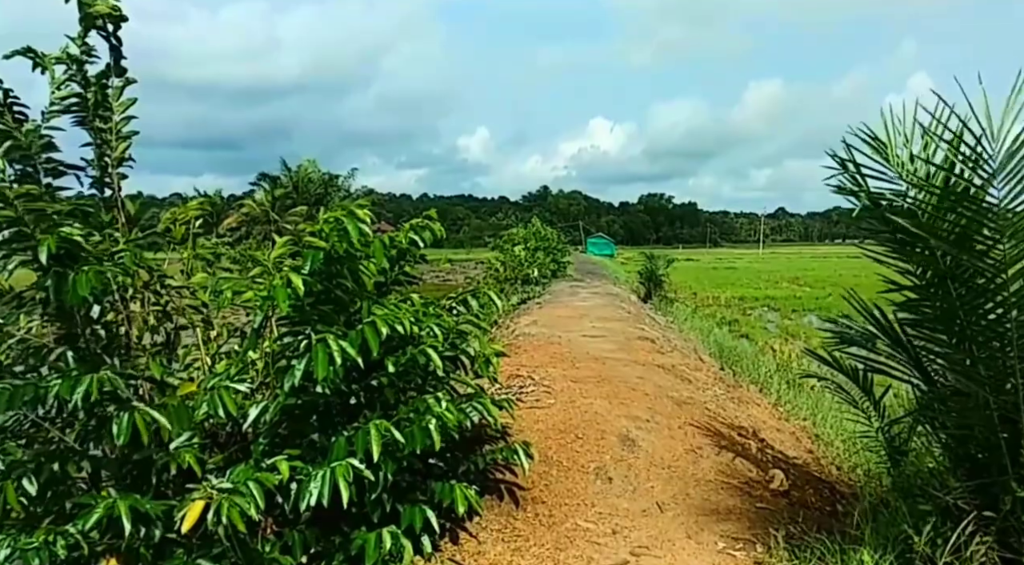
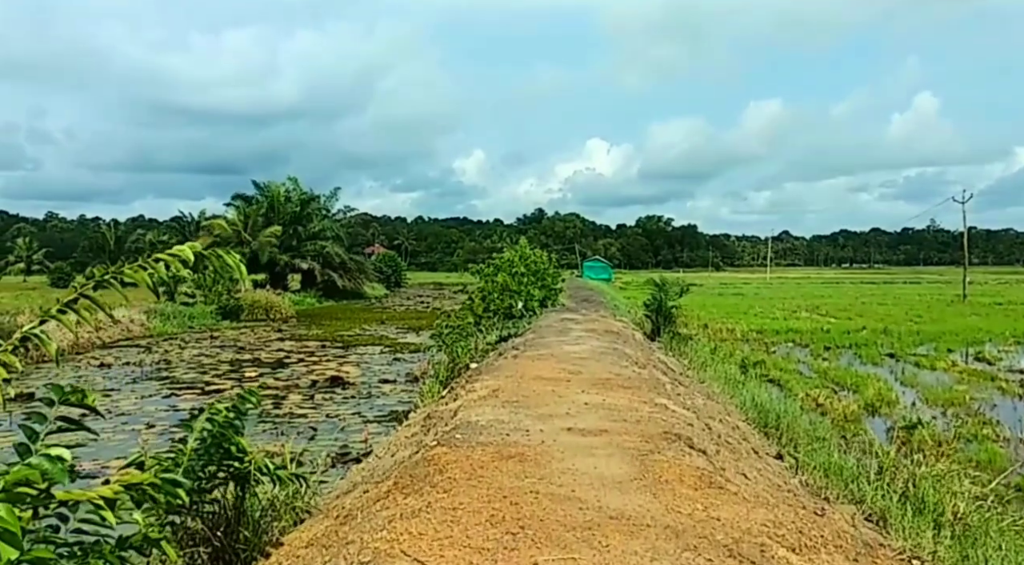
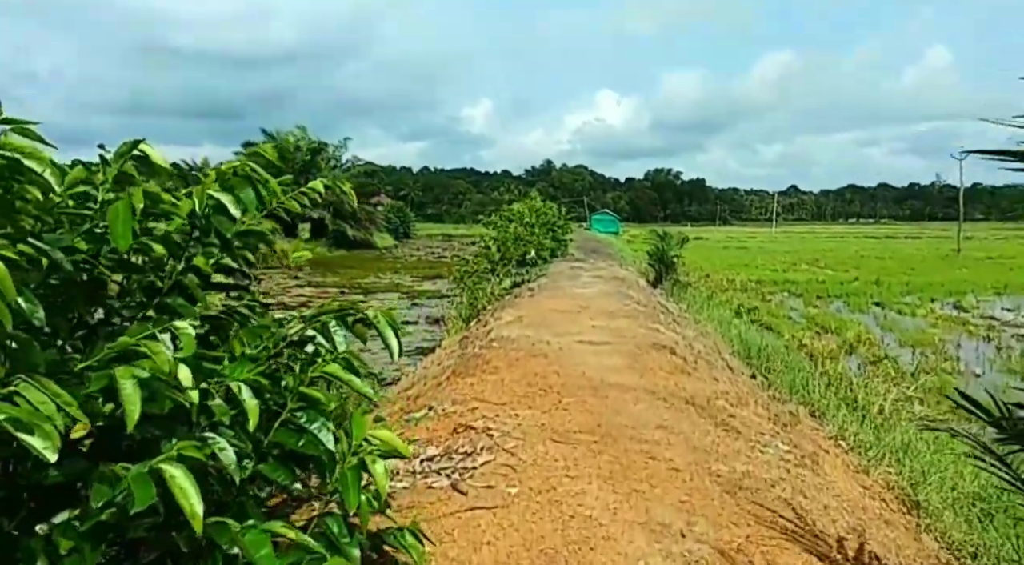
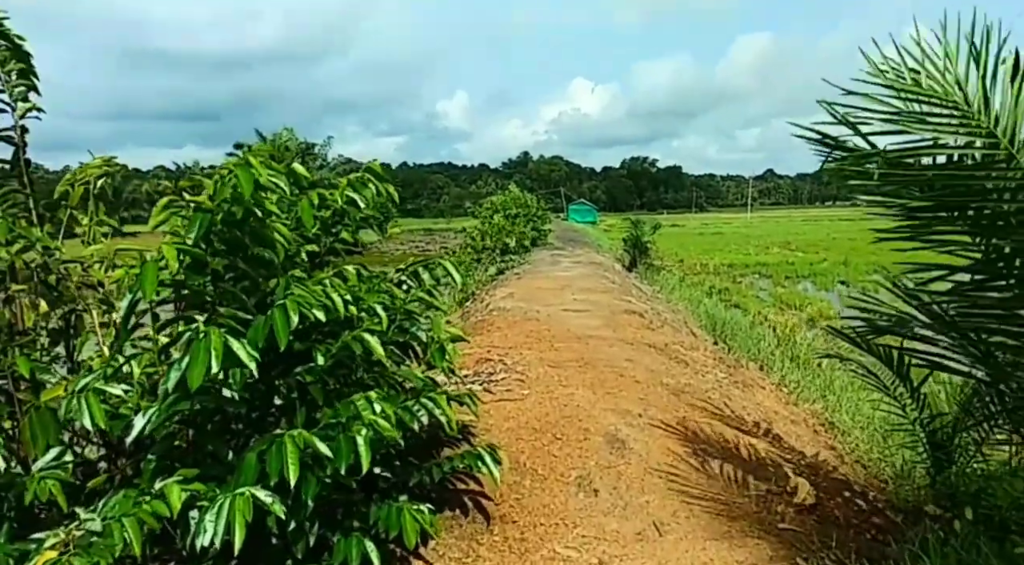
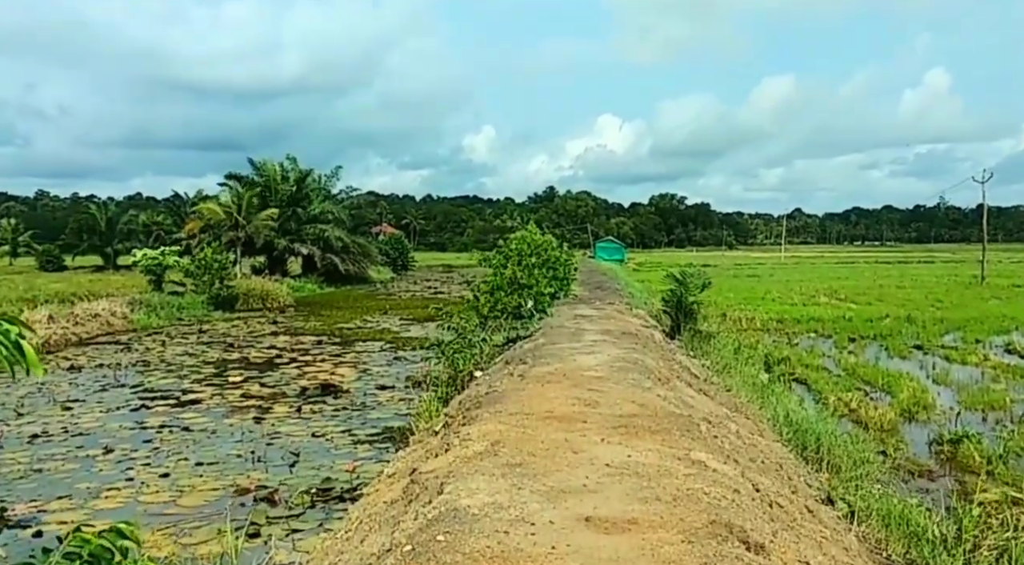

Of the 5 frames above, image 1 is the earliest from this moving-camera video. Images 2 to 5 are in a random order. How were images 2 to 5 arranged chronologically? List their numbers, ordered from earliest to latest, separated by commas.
4, 3, 2, 5
